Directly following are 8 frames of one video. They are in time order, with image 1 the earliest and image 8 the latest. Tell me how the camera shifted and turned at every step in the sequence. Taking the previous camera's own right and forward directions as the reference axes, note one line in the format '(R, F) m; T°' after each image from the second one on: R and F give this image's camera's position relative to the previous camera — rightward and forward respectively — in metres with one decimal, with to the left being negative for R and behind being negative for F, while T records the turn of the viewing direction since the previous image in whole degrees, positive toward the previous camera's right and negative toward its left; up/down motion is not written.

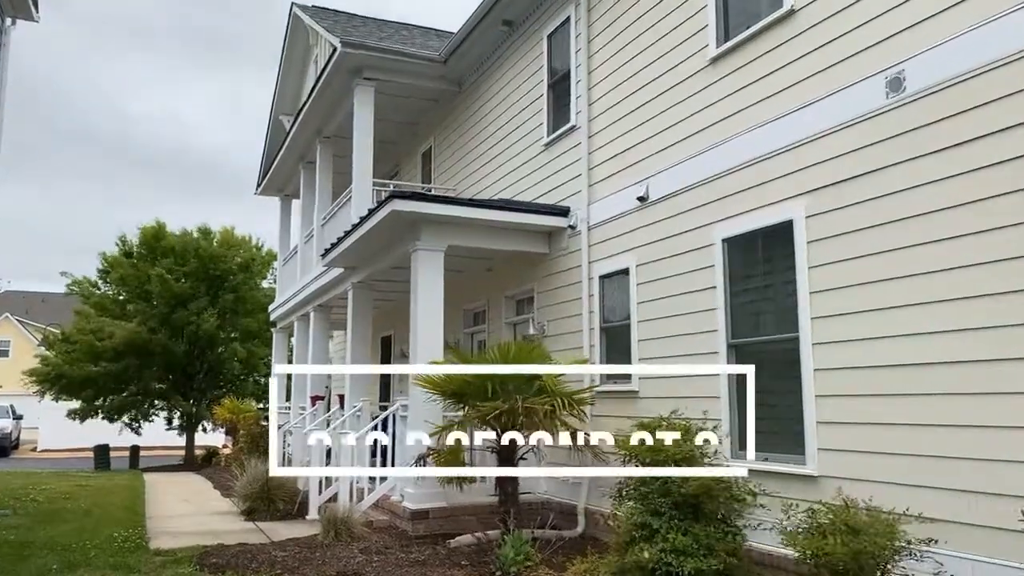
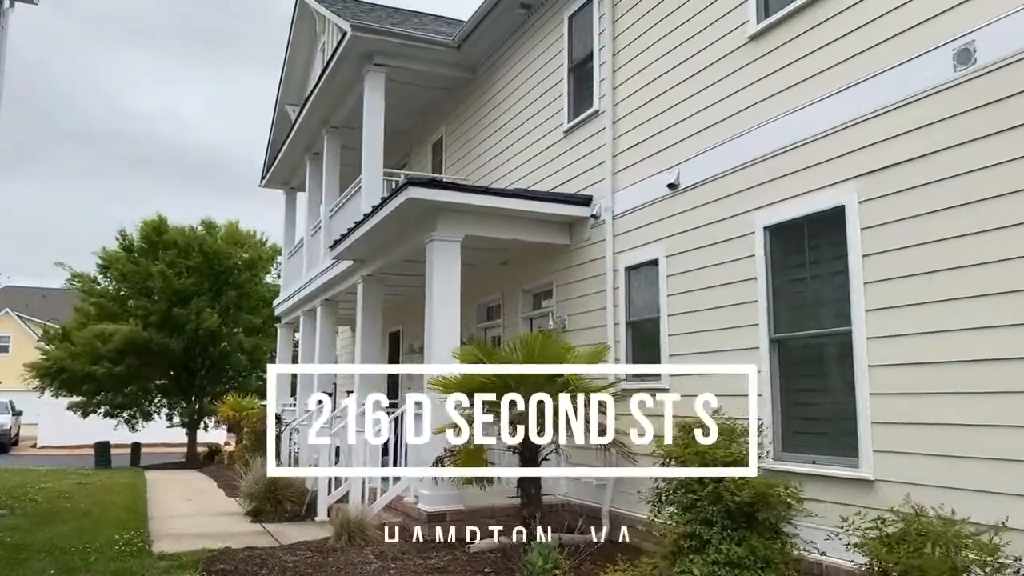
(-0.2, +0.4) m; 0°
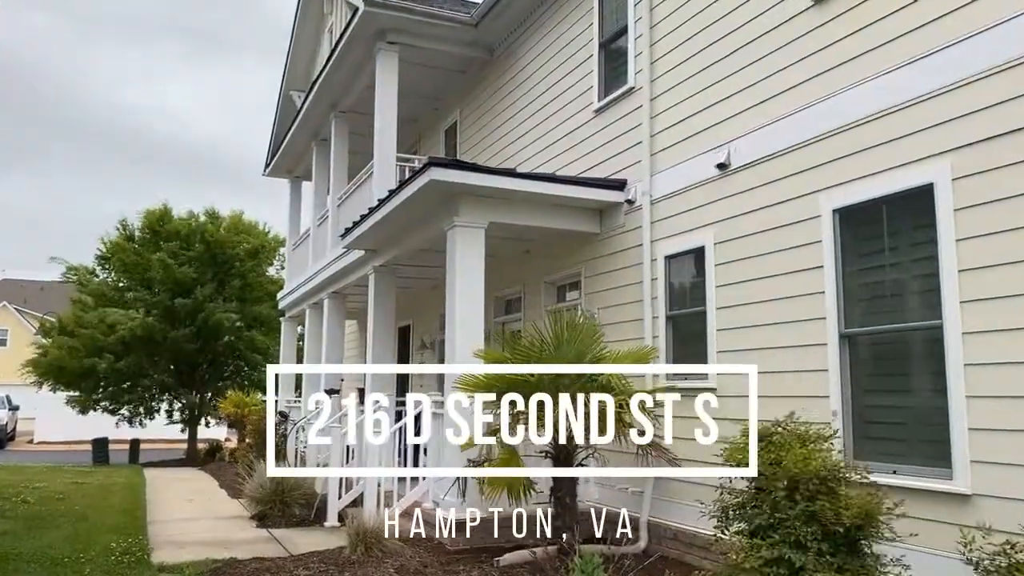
(-0.3, +0.6) m; 0°
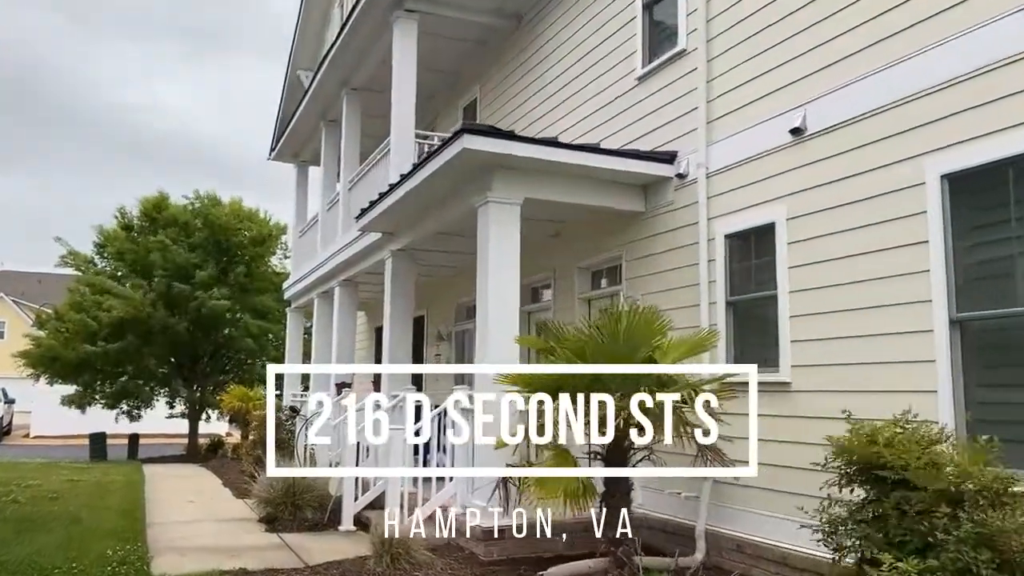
(-0.3, +0.7) m; 0°
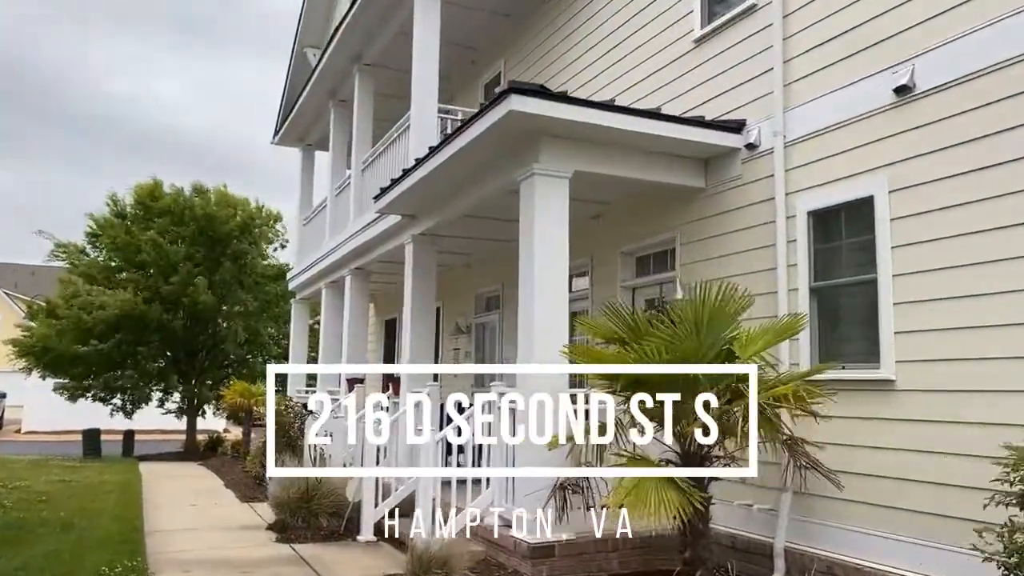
(-0.4, +0.8) m; 0°
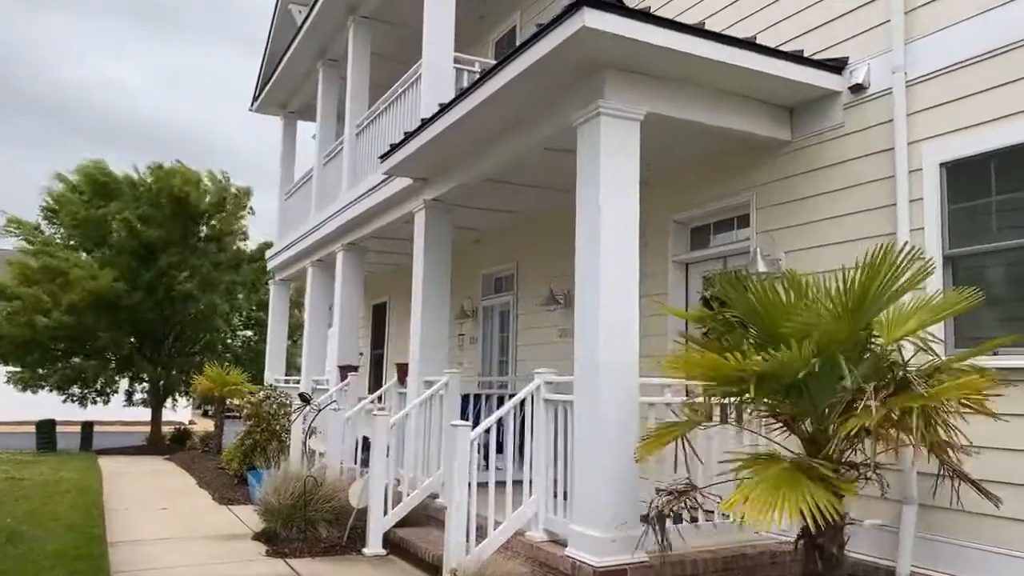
(-0.6, +1.2) m; +2°
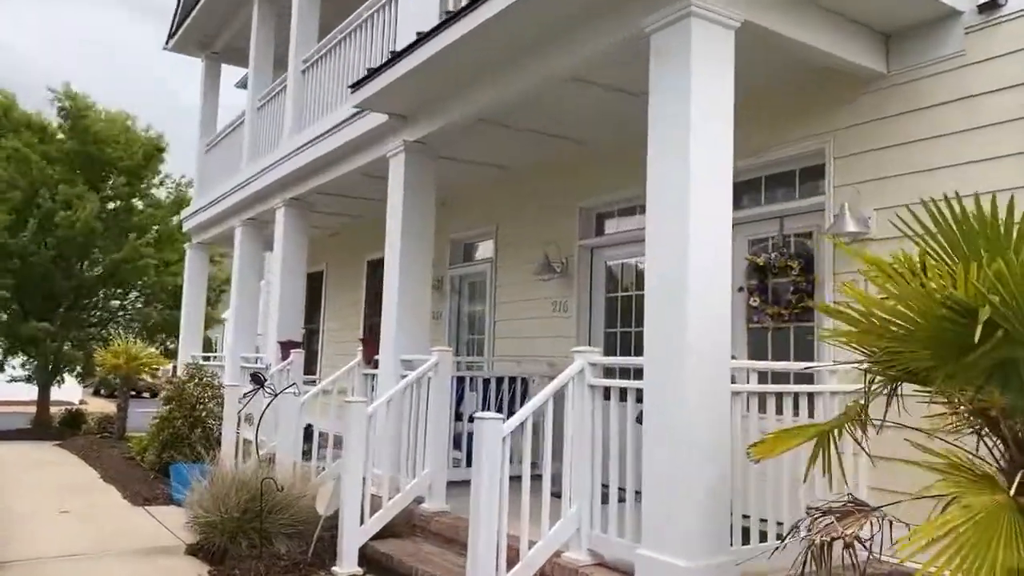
(-0.7, +1.3) m; +7°
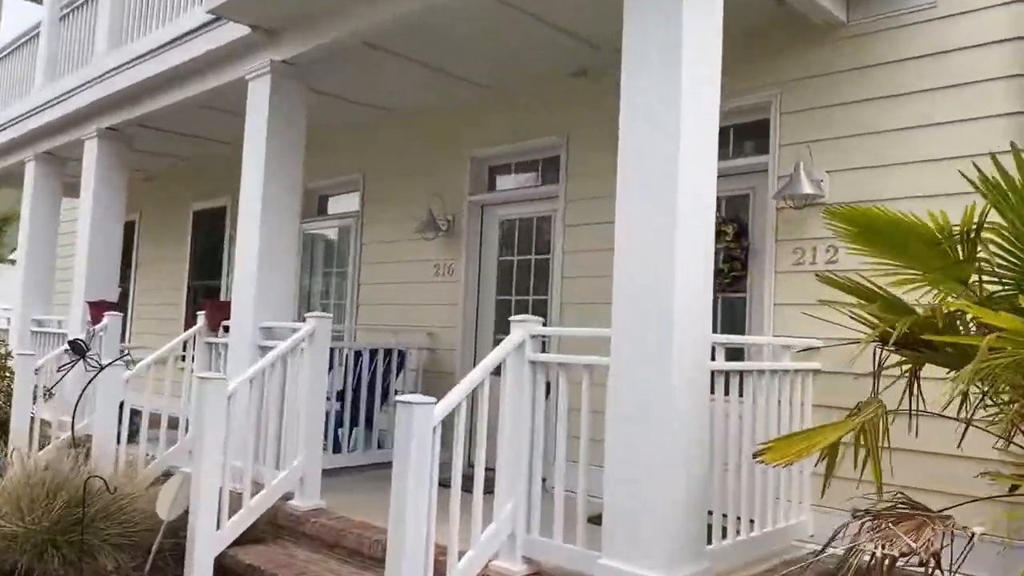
(-0.5, +0.9) m; +13°
